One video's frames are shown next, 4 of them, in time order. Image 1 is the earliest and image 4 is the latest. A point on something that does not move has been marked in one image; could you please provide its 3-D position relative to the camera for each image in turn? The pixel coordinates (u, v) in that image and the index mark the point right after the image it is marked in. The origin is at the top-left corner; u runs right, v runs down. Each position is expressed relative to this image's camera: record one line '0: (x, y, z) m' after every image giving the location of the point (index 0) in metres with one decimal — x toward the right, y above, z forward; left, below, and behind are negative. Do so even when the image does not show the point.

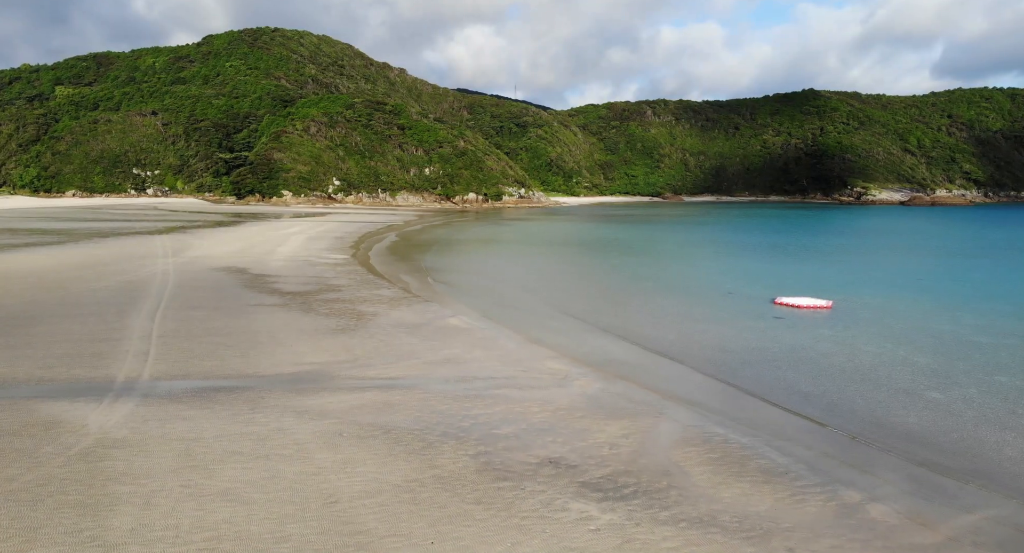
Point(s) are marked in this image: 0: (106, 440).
0: (-4.2, -1.7, +7.6) m
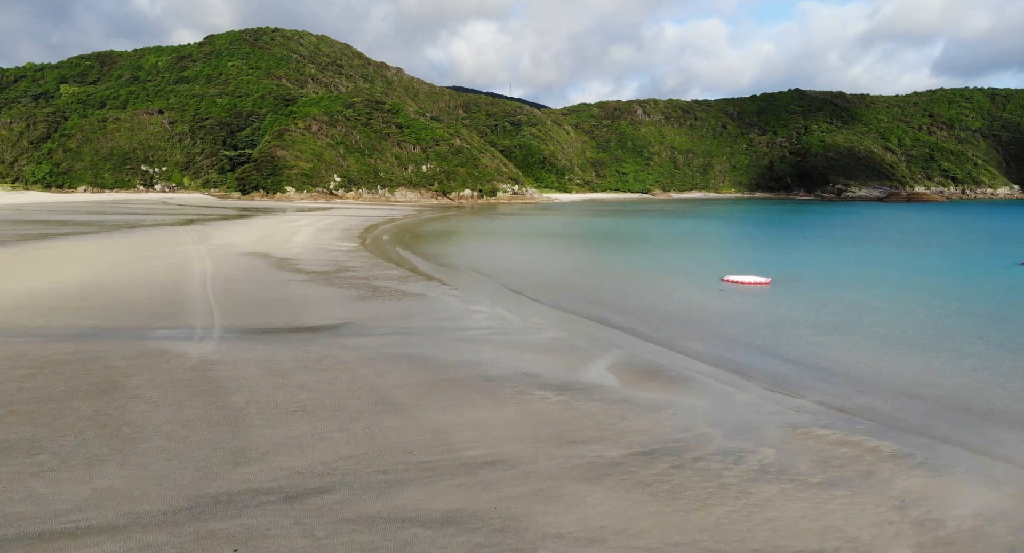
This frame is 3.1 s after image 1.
0: (-4.4, -1.2, +10.6) m
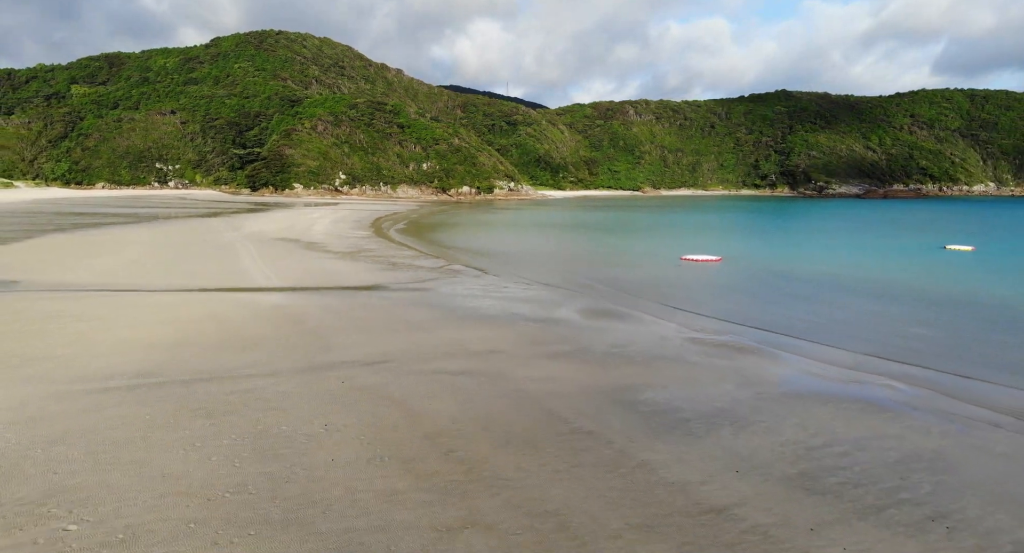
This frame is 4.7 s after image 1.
0: (-4.6, -0.5, +14.4) m
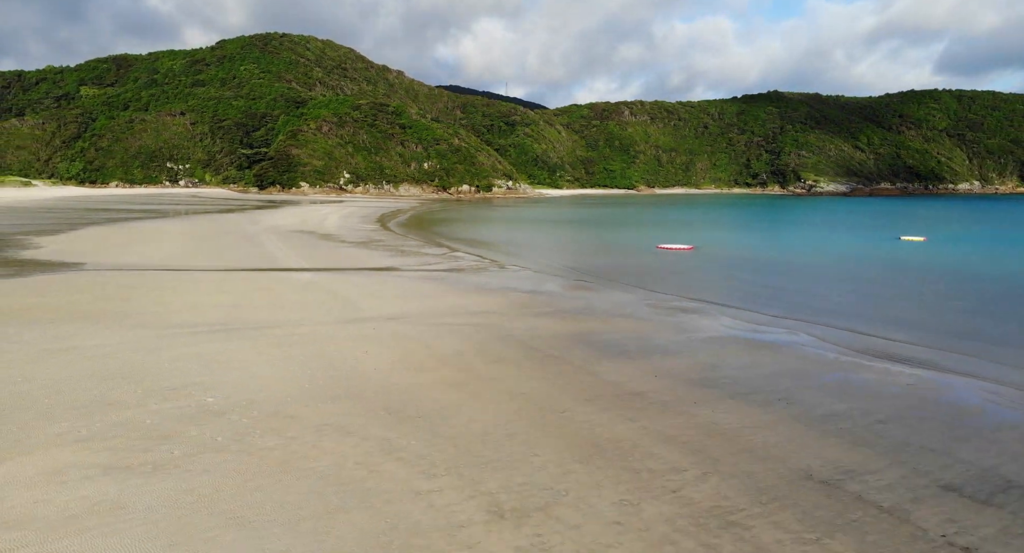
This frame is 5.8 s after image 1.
0: (-4.8, -0.1, +17.2) m
